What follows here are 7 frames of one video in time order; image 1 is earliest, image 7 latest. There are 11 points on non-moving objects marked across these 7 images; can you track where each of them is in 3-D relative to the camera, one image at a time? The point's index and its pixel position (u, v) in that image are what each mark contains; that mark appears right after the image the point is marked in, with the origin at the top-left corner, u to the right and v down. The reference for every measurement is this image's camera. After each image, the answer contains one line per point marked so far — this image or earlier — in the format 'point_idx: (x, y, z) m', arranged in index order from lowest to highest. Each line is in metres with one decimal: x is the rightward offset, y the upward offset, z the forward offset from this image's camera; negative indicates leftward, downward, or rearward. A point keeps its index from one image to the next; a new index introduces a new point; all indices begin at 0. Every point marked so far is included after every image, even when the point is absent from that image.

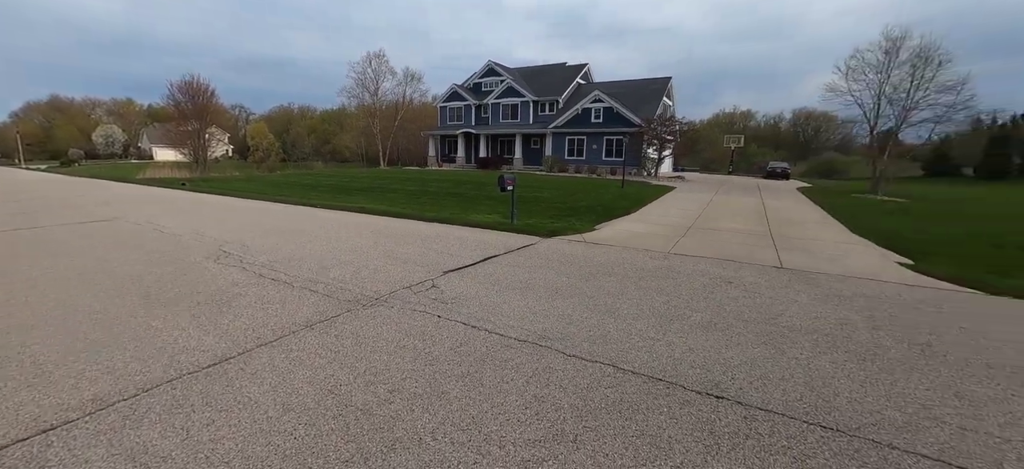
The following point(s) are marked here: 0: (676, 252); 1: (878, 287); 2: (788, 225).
0: (+2.6, -0.3, +7.1) m
1: (+4.4, -0.7, +5.6) m
2: (+7.4, +0.2, +12.0) m
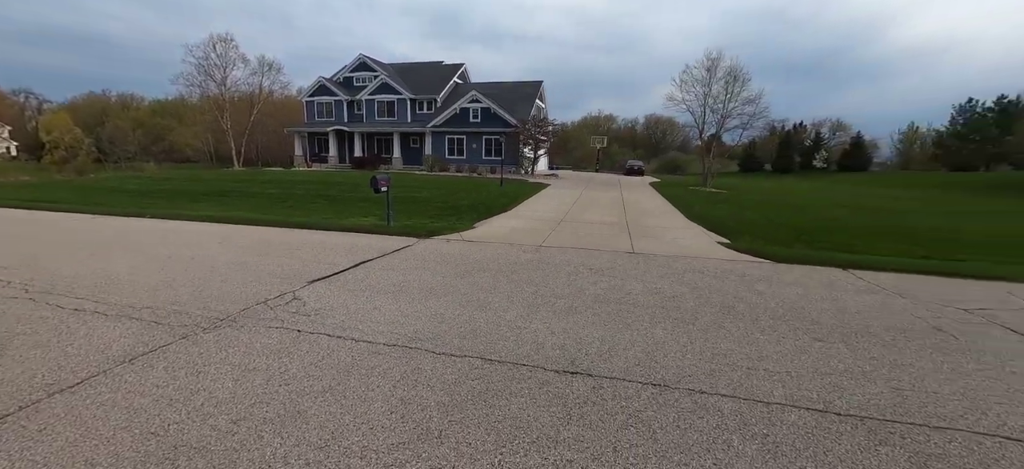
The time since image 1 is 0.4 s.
0: (+0.7, -0.2, +7.8) m
1: (+2.9, -0.5, +6.8) m
2: (+3.9, +0.5, +13.8) m
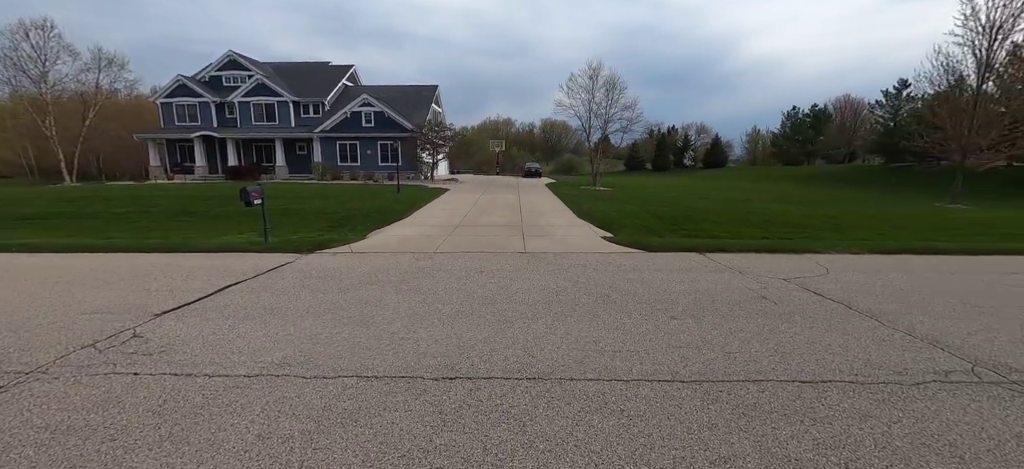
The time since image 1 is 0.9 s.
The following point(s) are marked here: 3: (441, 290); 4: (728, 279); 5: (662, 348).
0: (-1.1, -0.3, +7.8) m
1: (+1.3, -0.4, +7.4) m
2: (+0.7, +0.6, +14.4) m
3: (-0.8, -0.6, +5.1) m
4: (+2.8, -0.6, +6.0) m
5: (+1.1, -0.8, +3.5) m
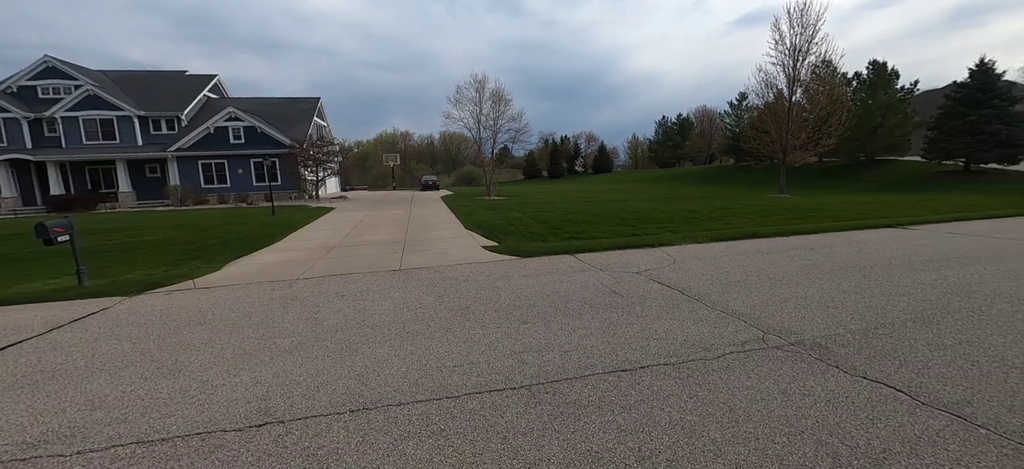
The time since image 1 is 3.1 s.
0: (-3.2, -0.7, +7.3) m
1: (-0.8, -0.6, +7.4) m
2: (-2.9, +0.1, +14.1) m
3: (-2.3, -0.9, +4.7) m
4: (+1.0, -0.6, +6.3) m
5: (-0.1, -0.9, +3.5) m
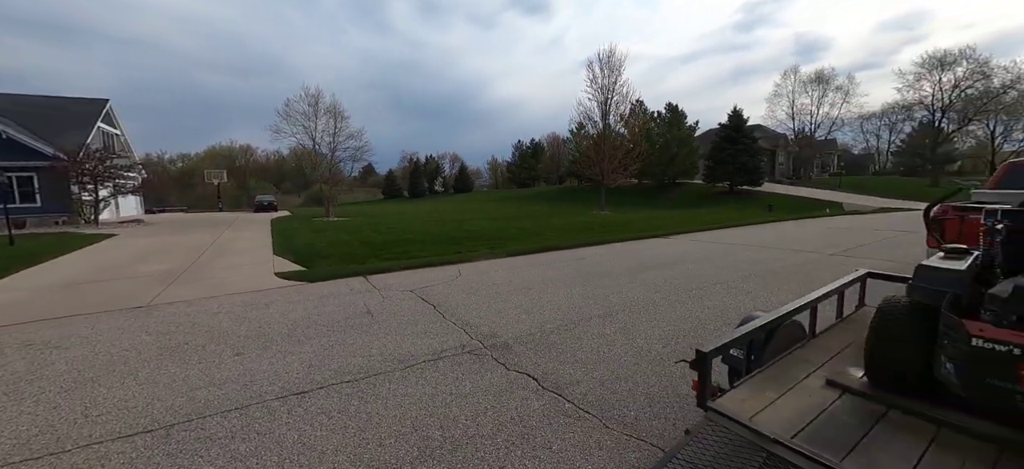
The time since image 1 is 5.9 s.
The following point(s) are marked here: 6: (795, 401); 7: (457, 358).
0: (-6.5, -1.1, +6.0) m
1: (-4.2, -0.9, +6.7) m
2: (-8.3, -0.6, +12.6) m
3: (-4.8, -1.2, +3.7) m
4: (-2.1, -0.9, +6.3) m
5: (-2.4, -1.1, +3.3) m
6: (+1.1, -0.7, +1.9) m
7: (-0.5, -1.0, +3.8) m
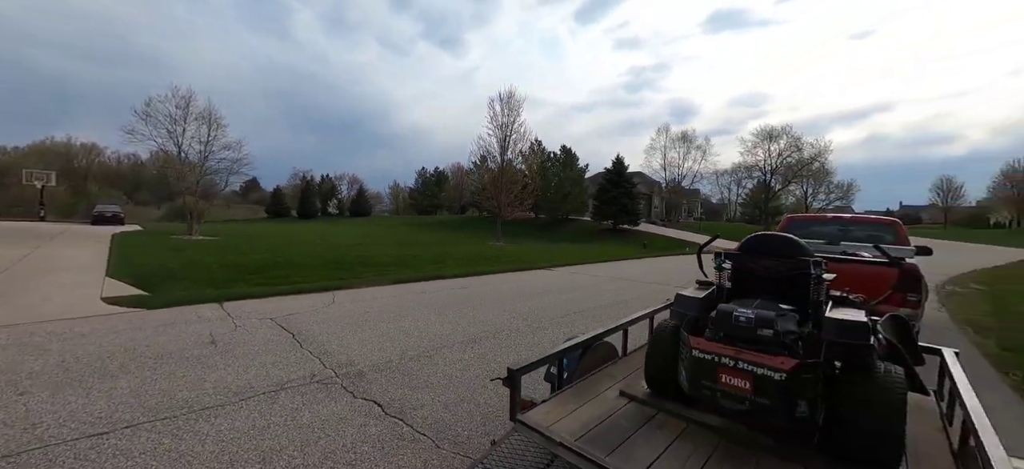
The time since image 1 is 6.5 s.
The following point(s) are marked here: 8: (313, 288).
0: (-8.0, -1.1, +4.5) m
1: (-5.9, -1.1, +5.7) m
2: (-11.1, -0.9, +10.6) m
3: (-5.9, -1.1, +2.7) m
4: (-3.8, -1.1, +5.8) m
5: (-3.4, -1.2, +2.7) m
6: (+0.4, -0.8, +2.2) m
7: (-1.6, -1.2, +3.6) m
8: (-4.2, -1.1, +9.6) m
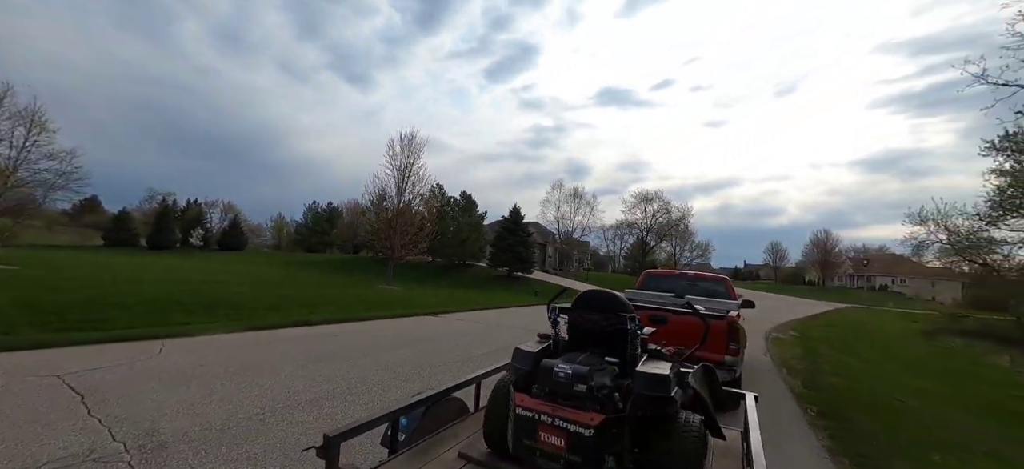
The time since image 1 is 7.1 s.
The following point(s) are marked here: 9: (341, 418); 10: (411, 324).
0: (-9.1, -1.1, +2.2) m
1: (-7.4, -1.3, +3.9) m
2: (-13.6, -1.3, +7.4) m
3: (-6.6, -1.1, +1.0) m
4: (-5.3, -1.5, +4.5) m
5: (-4.2, -1.2, +1.6) m
6: (-0.4, -1.0, +2.0) m
7: (-2.7, -1.4, +2.9) m
8: (-6.6, -1.8, +8.1) m
9: (-1.4, -1.5, +3.9) m
10: (-2.6, -2.1, +11.2) m
